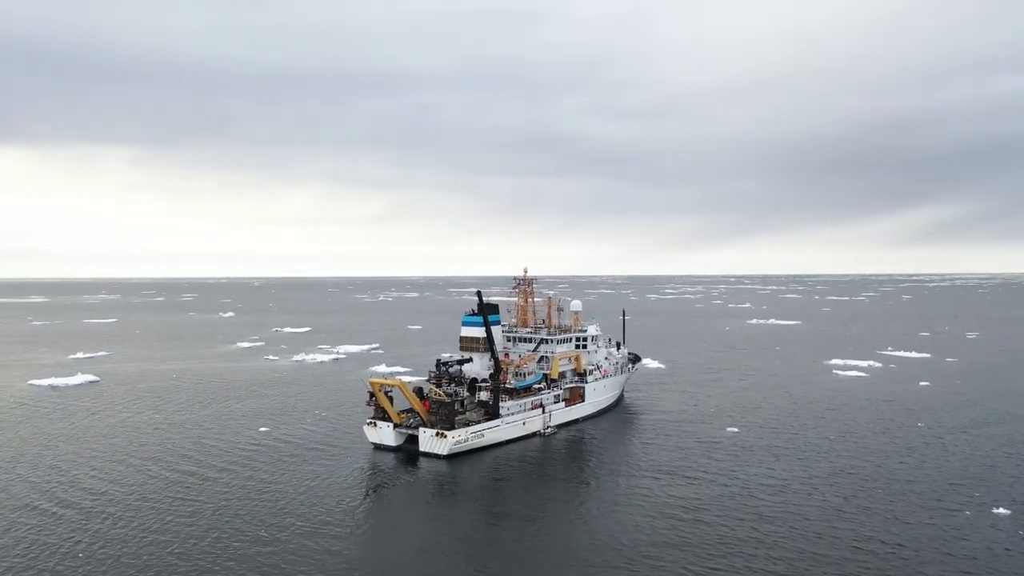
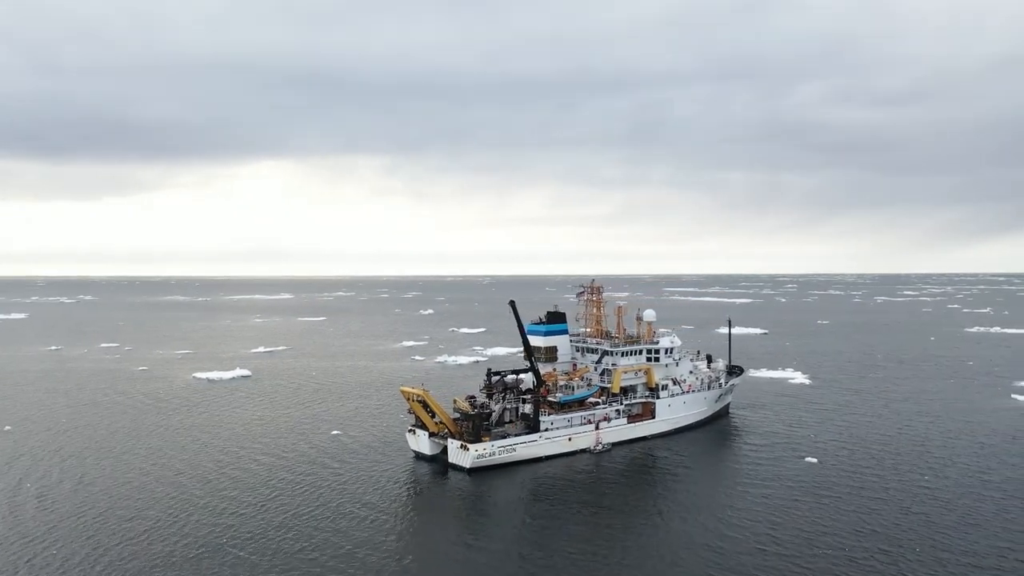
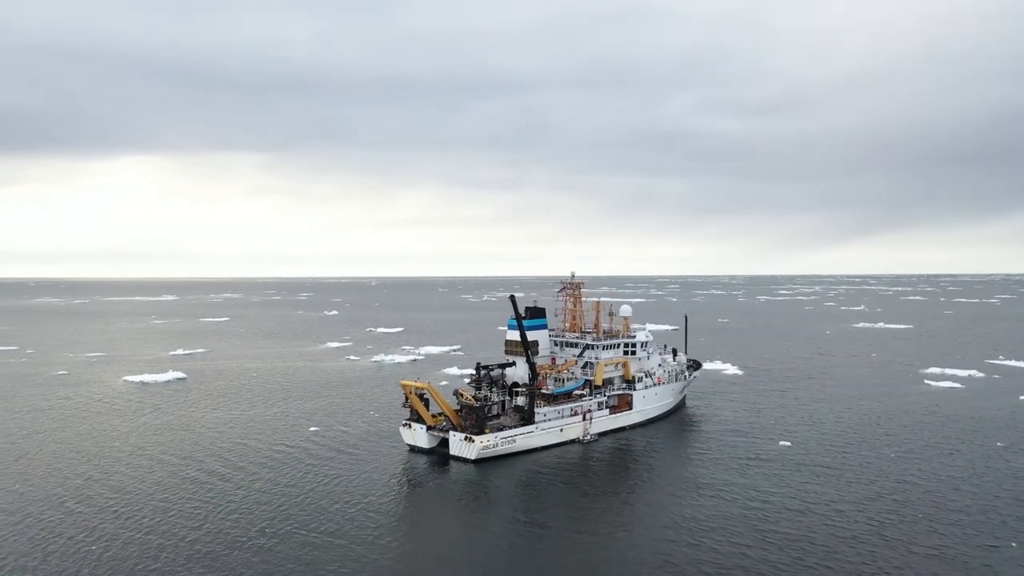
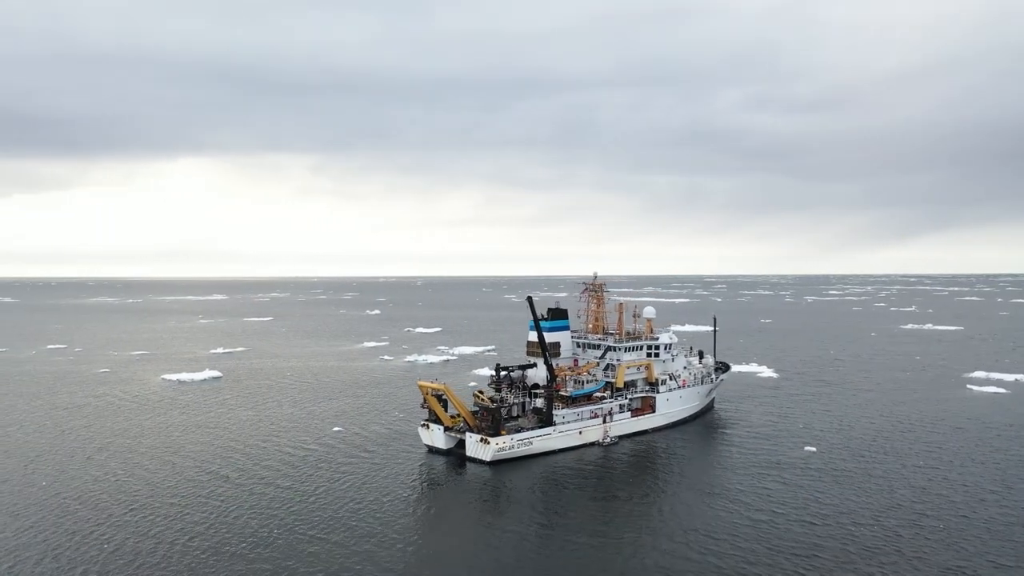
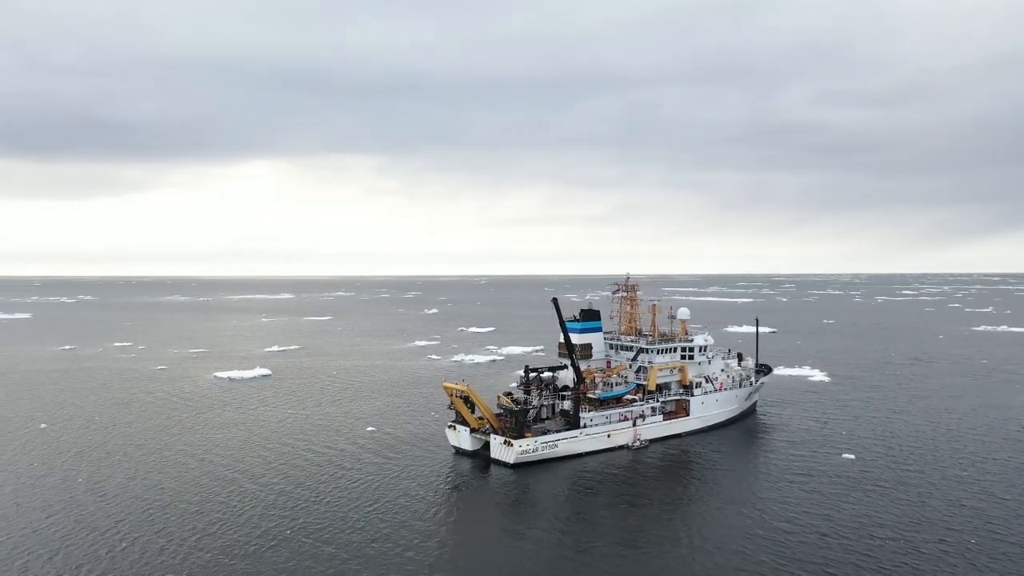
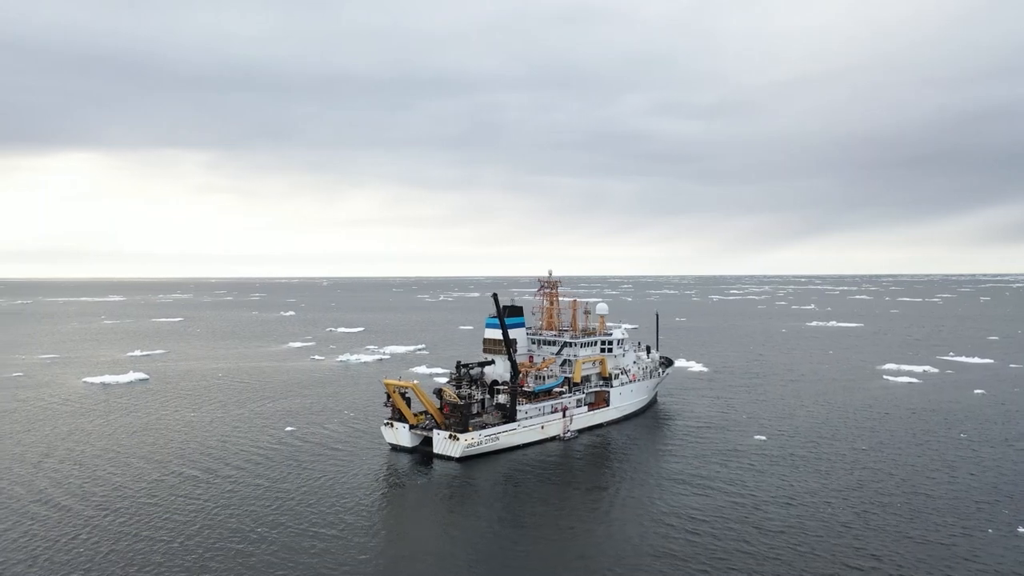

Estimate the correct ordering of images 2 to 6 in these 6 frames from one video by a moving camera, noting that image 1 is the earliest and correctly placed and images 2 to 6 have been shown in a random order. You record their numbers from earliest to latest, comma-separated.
6, 3, 4, 5, 2
